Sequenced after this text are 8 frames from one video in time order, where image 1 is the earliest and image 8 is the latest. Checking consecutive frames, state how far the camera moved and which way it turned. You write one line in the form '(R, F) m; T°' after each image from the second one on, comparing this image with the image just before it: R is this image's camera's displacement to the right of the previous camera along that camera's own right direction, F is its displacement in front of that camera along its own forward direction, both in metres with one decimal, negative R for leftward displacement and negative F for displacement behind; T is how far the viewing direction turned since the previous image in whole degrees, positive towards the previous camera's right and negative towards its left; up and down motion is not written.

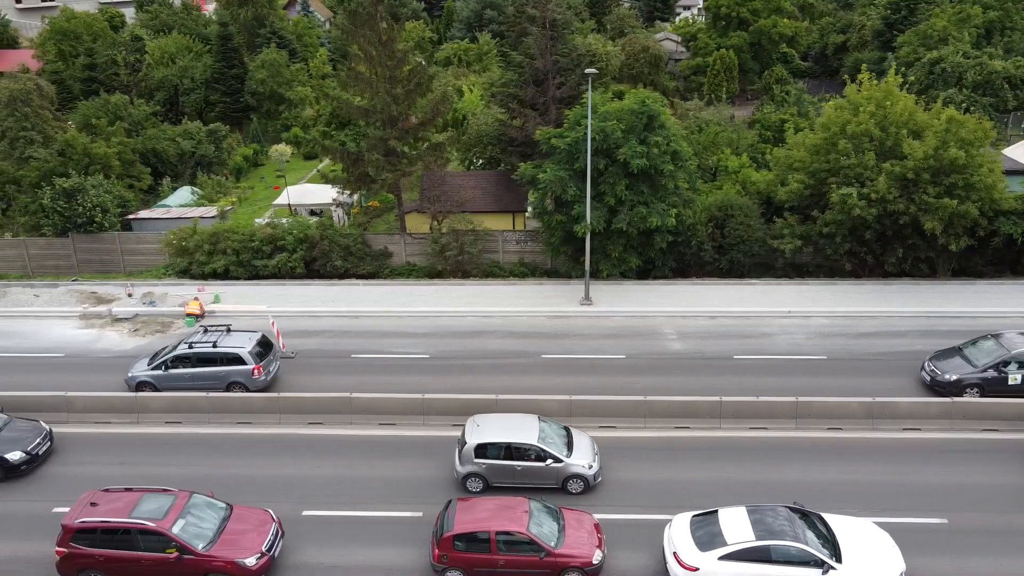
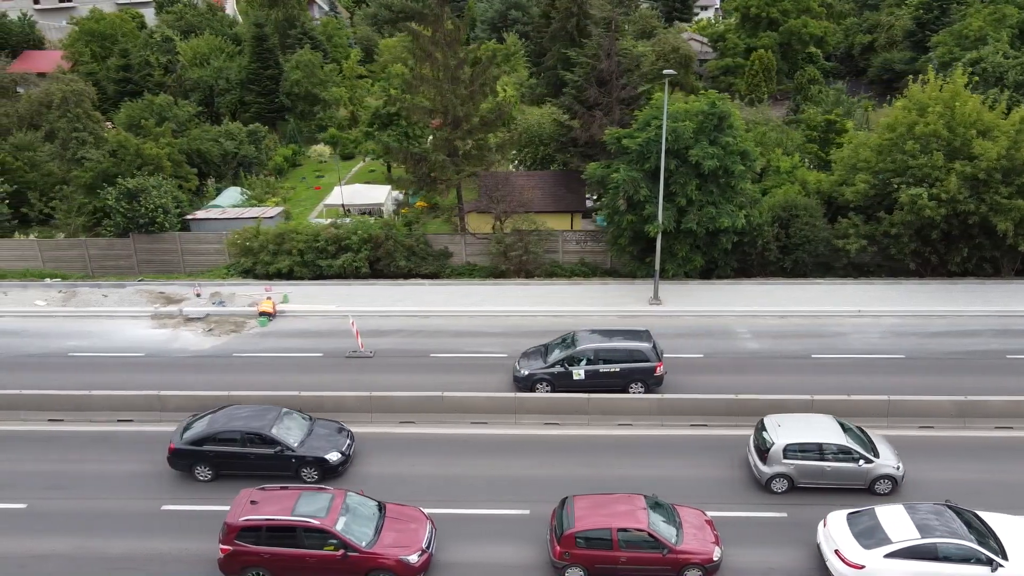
(-1.8, -0.2) m; 0°
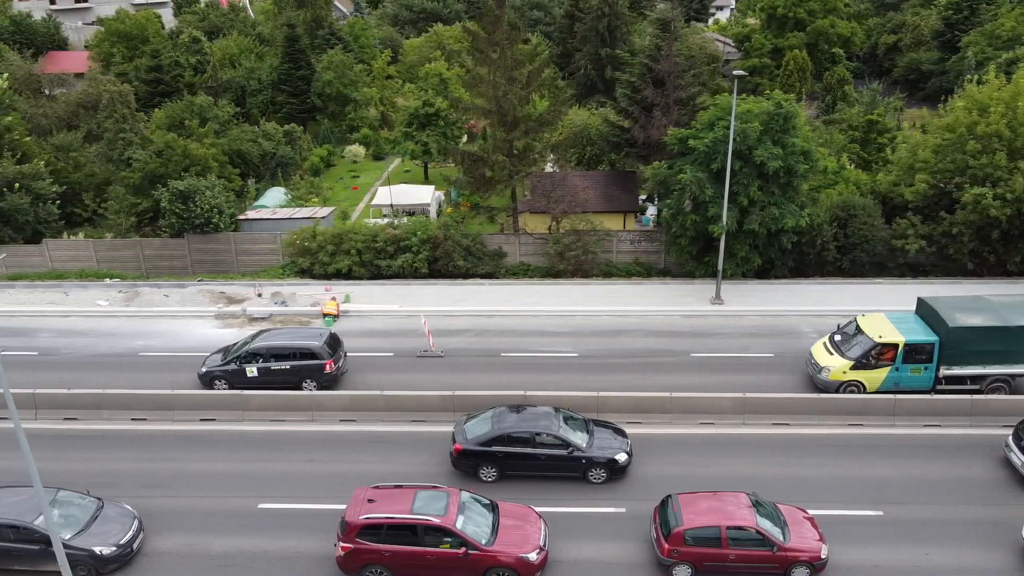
(-1.6, -0.1) m; 0°
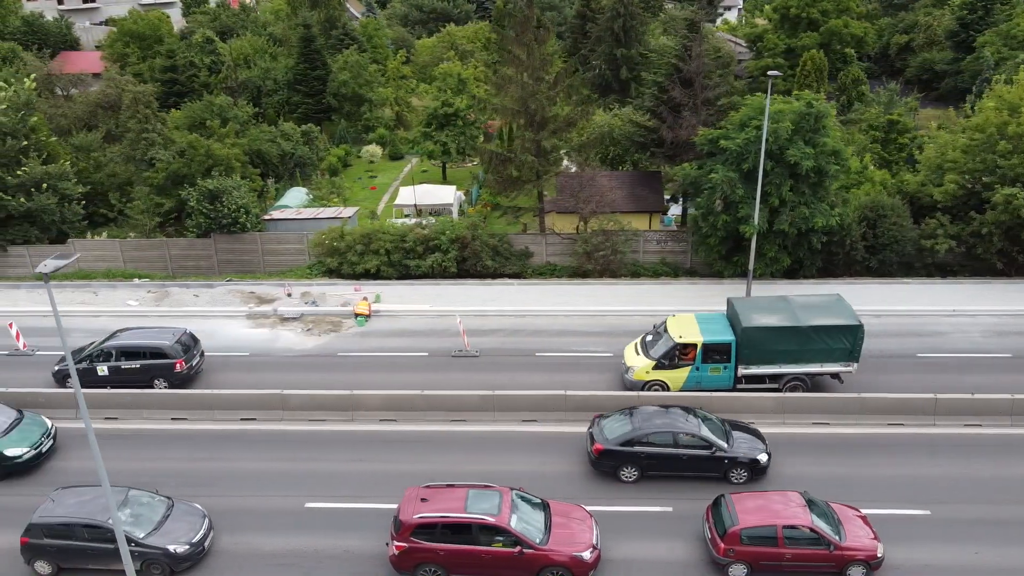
(-0.8, 0.0) m; 0°
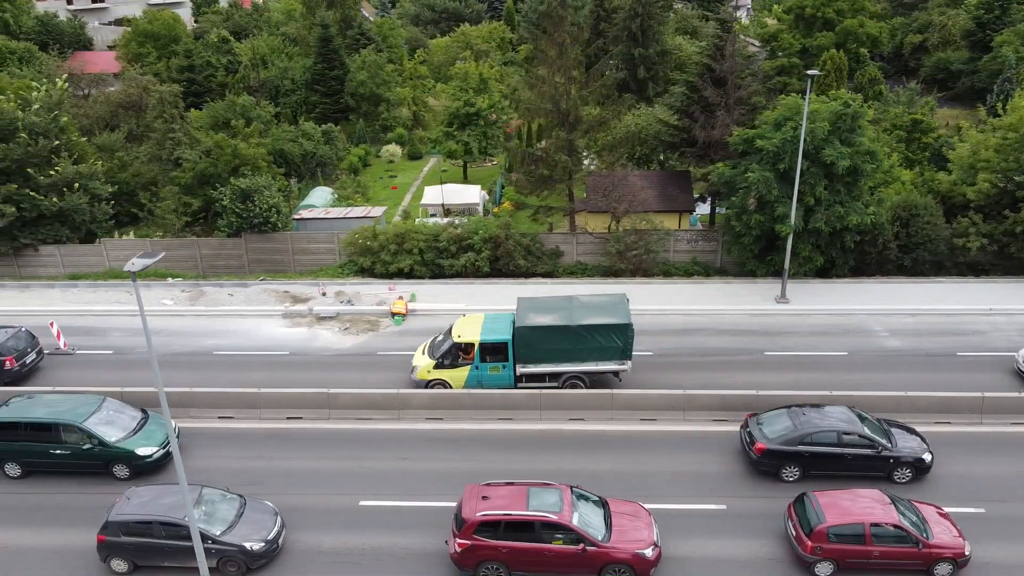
(-0.9, -0.1) m; 0°
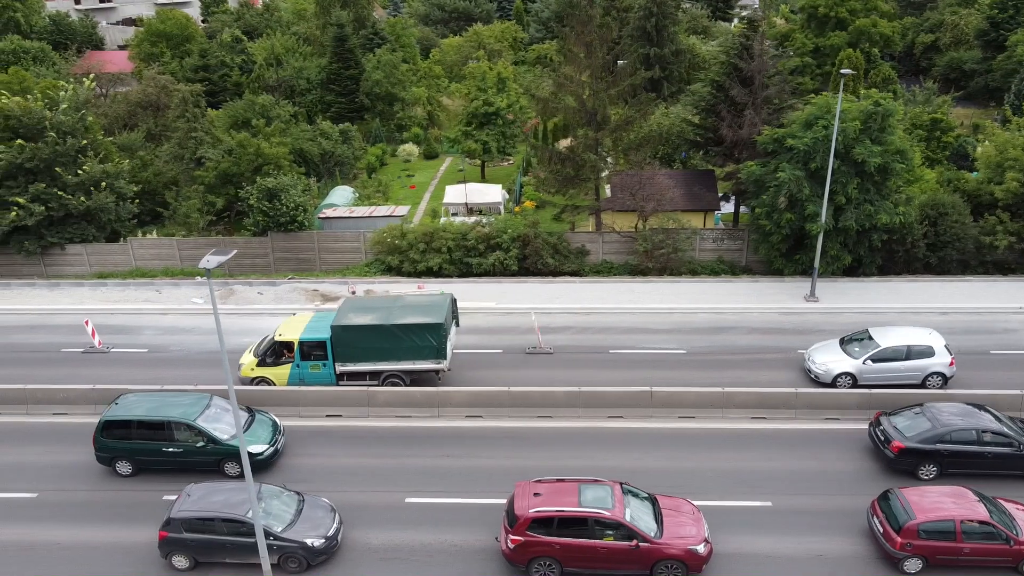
(-0.8, -0.1) m; 0°
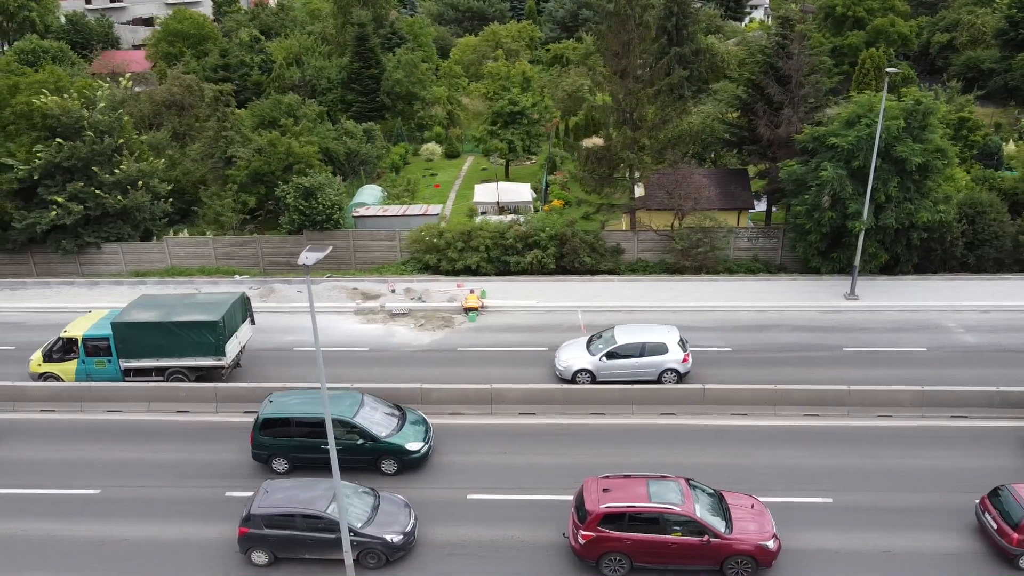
(-1.1, -0.1) m; 0°
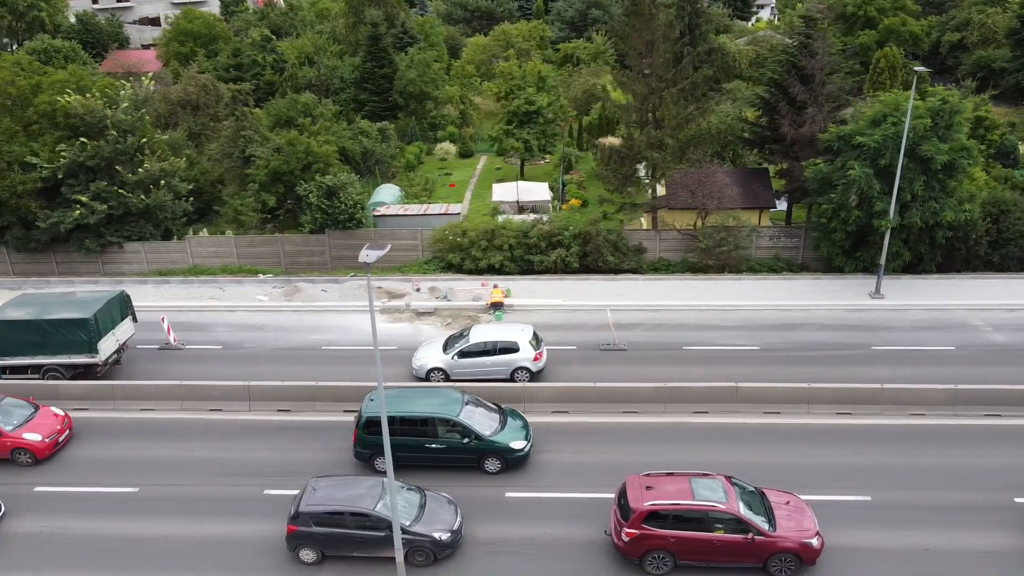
(-0.7, 0.0) m; 0°
